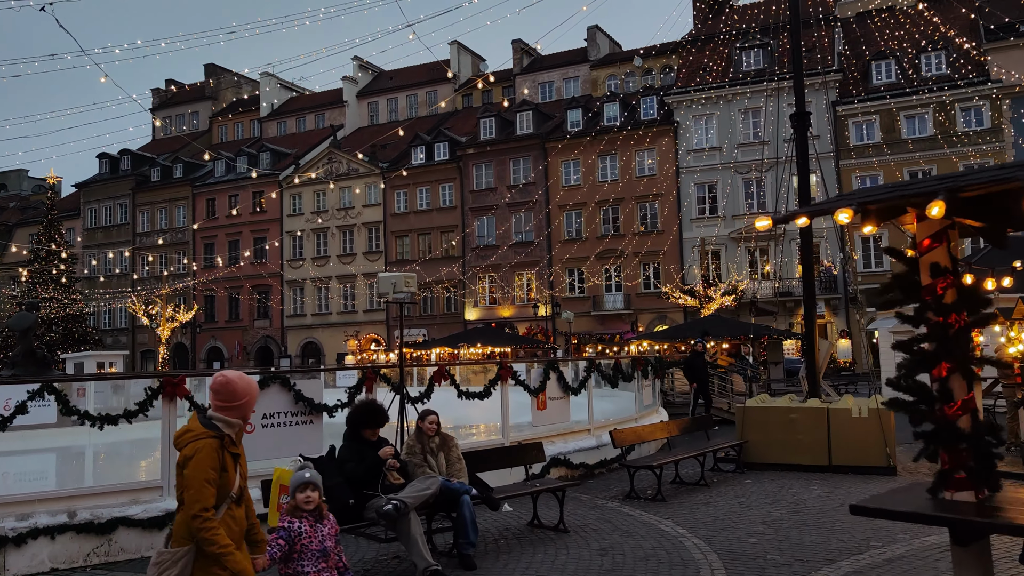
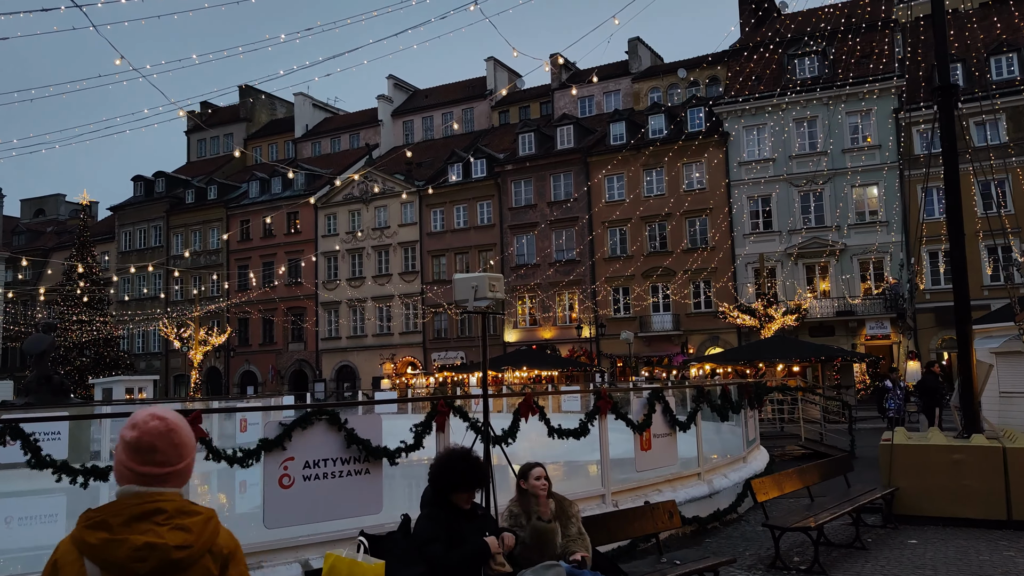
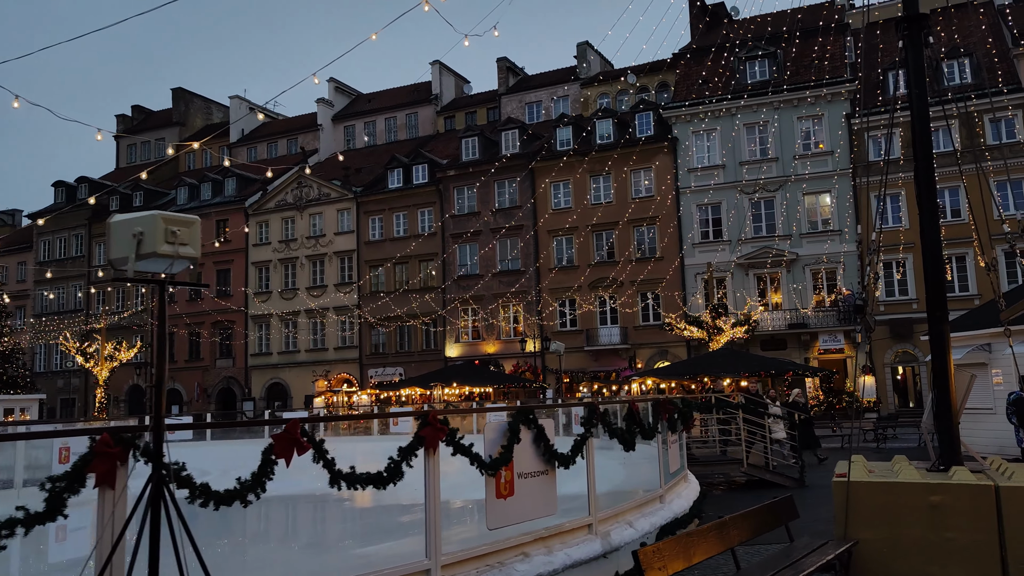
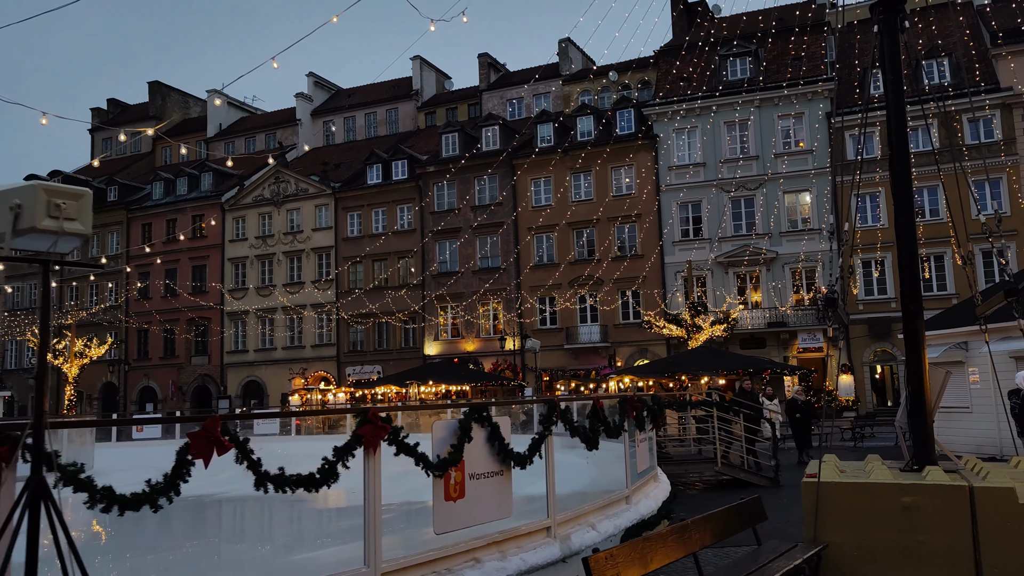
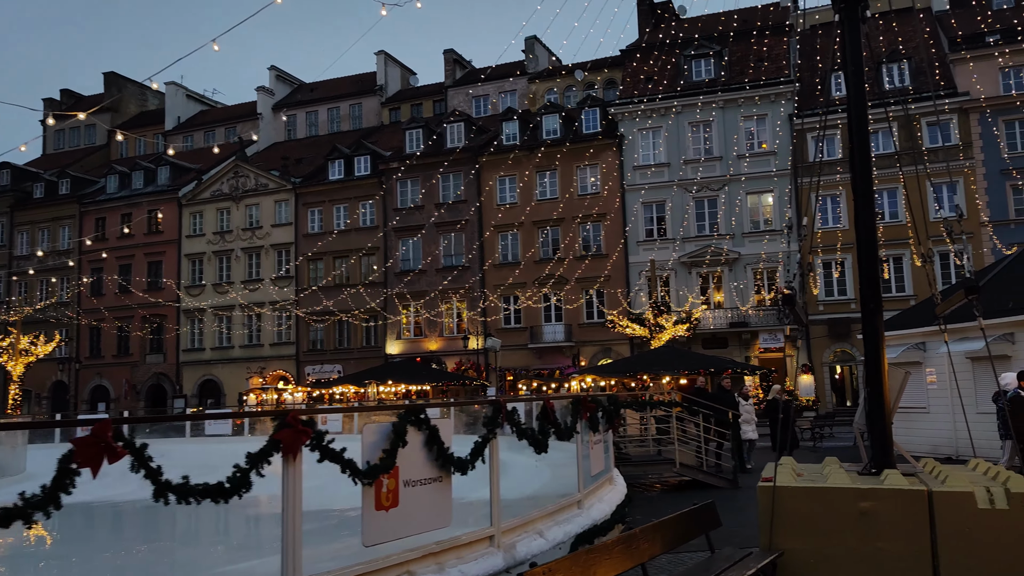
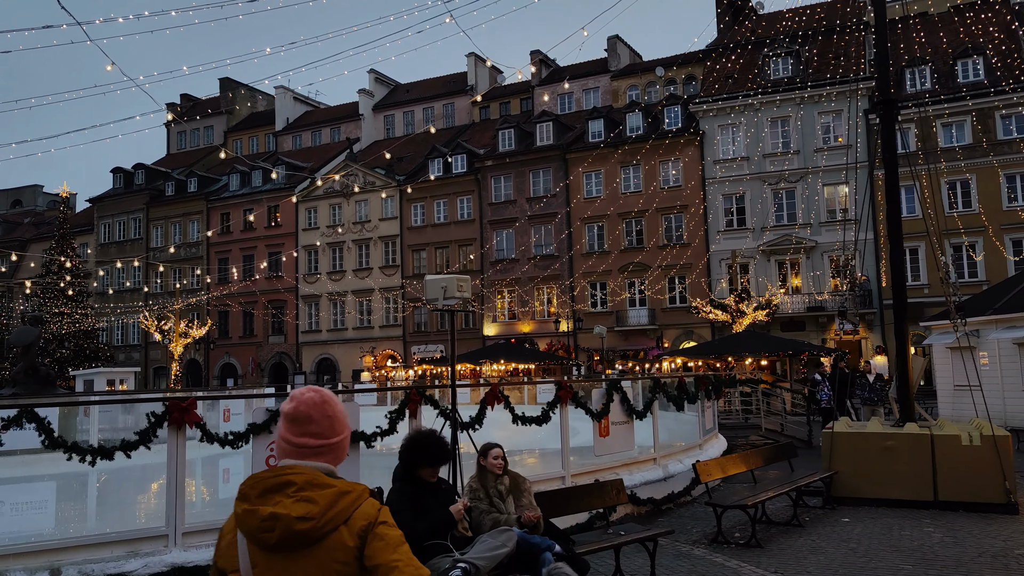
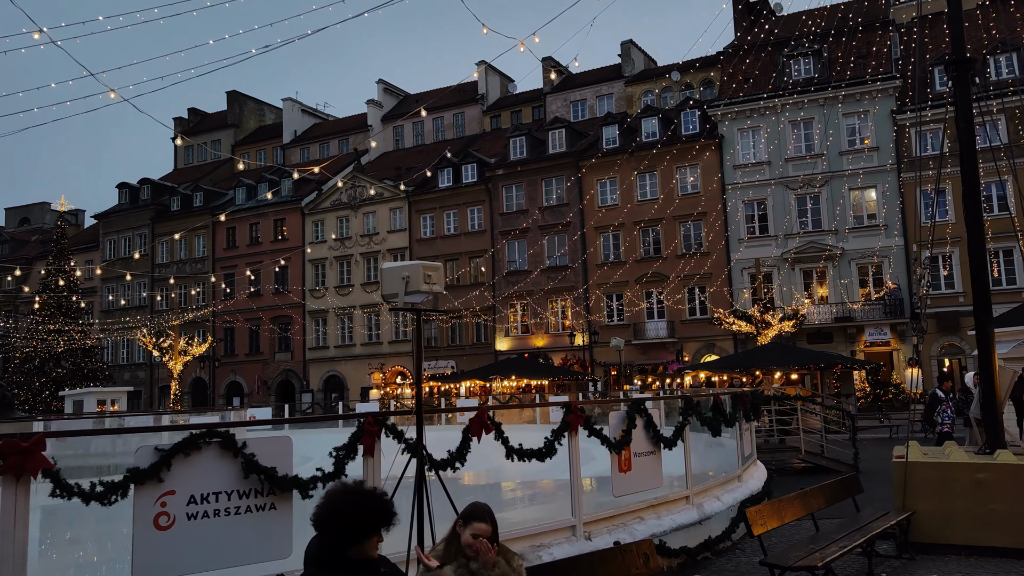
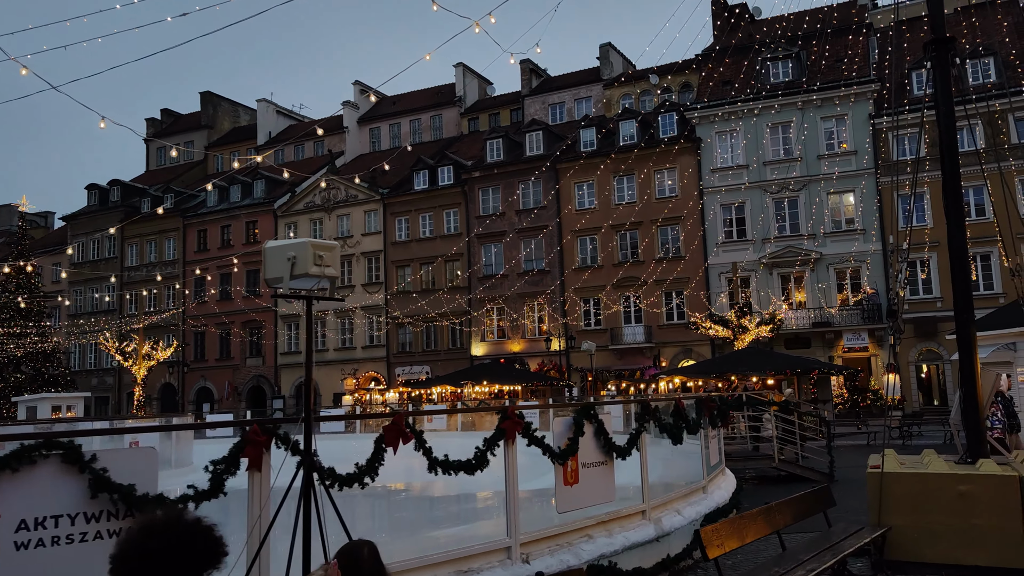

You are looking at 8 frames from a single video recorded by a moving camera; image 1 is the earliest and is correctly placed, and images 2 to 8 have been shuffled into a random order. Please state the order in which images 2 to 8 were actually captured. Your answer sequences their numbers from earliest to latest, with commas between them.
6, 2, 7, 8, 3, 4, 5
